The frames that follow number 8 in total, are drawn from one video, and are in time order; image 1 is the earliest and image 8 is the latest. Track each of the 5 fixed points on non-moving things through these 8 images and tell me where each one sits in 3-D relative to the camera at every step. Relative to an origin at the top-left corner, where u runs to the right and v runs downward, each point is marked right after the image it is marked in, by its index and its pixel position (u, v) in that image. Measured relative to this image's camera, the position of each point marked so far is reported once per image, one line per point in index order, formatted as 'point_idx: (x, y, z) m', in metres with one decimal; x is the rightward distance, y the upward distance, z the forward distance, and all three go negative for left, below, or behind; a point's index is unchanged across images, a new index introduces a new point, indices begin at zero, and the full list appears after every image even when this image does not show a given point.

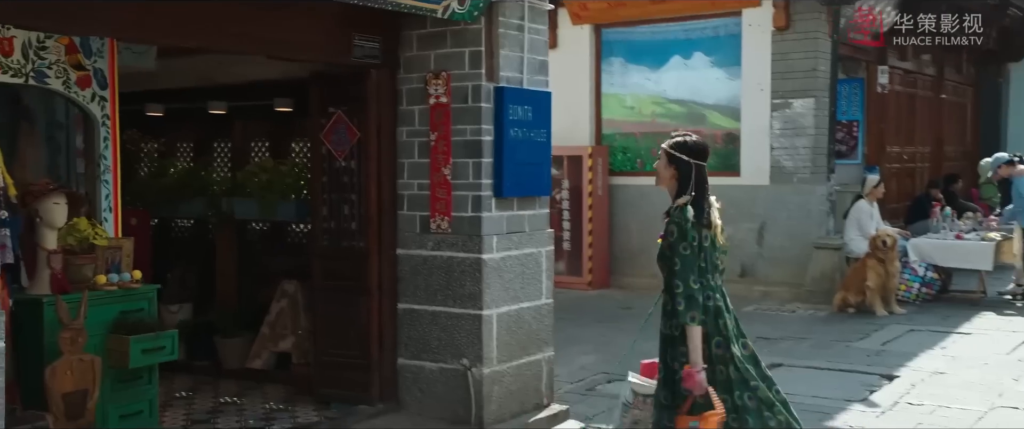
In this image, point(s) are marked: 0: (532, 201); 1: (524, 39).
0: (+0.1, +0.1, +5.2) m
1: (+0.1, +0.9, +5.1) m
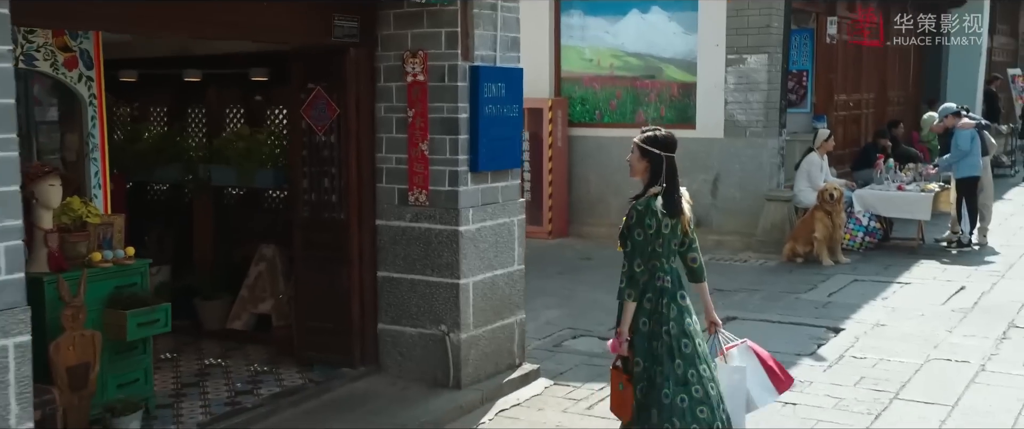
0: (0.0, +0.2, +5.4) m
1: (-0.1, +1.1, +5.3) m
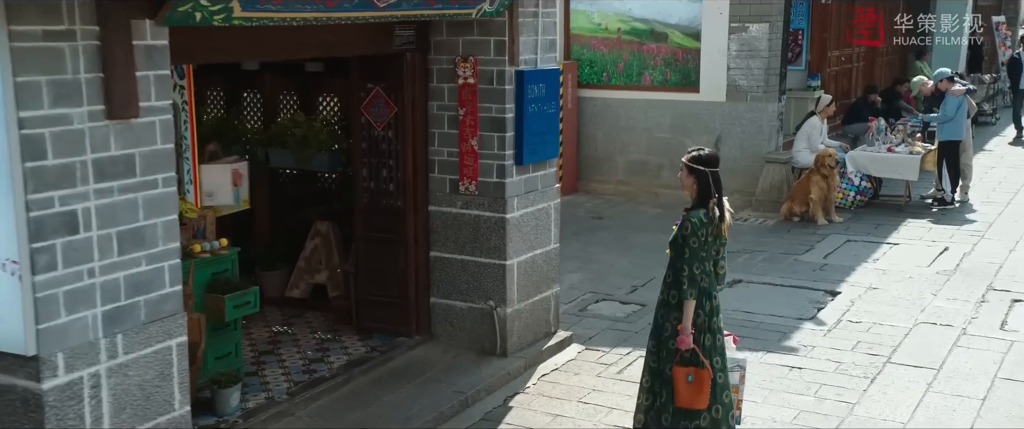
0: (+0.2, +0.3, +6.1) m
1: (+0.2, +1.1, +5.9) m
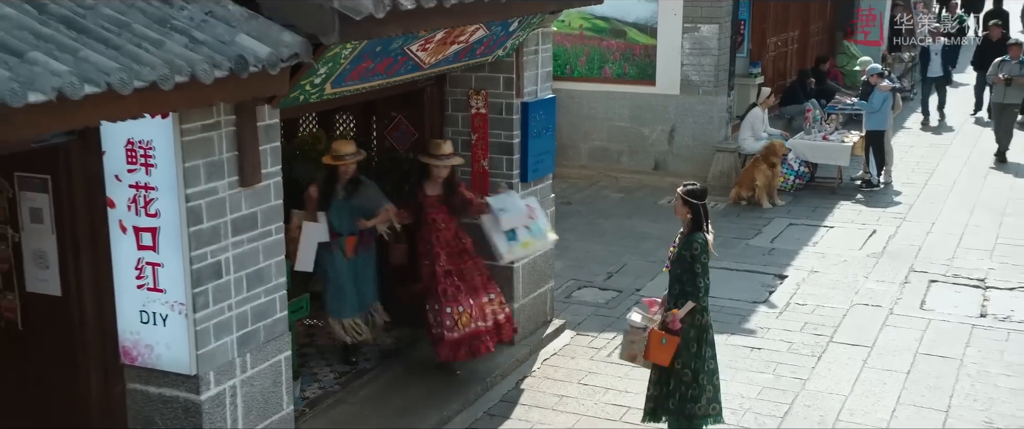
0: (+0.2, +0.3, +7.1) m
1: (+0.2, +1.1, +6.8) m
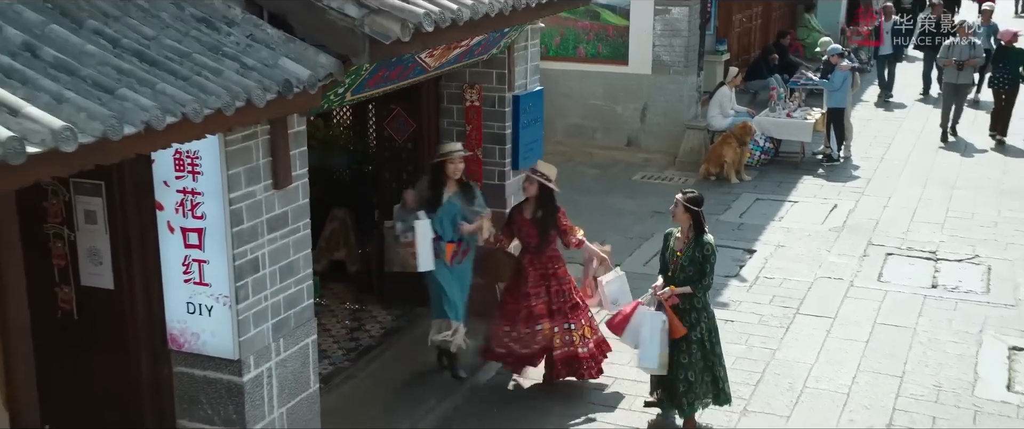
0: (+0.1, +0.4, +7.6) m
1: (+0.1, +1.2, +7.3) m
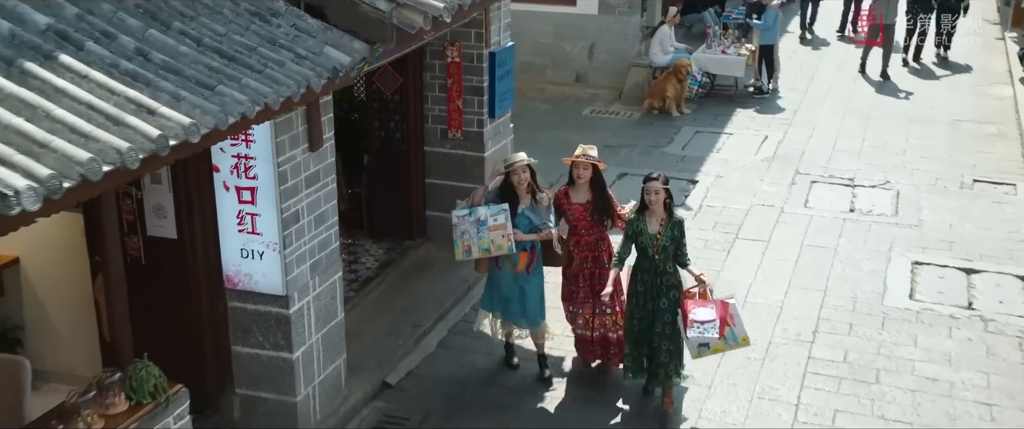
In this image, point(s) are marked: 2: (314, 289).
0: (-0.1, +0.9, +8.5) m
1: (-0.1, +1.7, +8.2) m
2: (-1.2, -0.4, +5.8) m
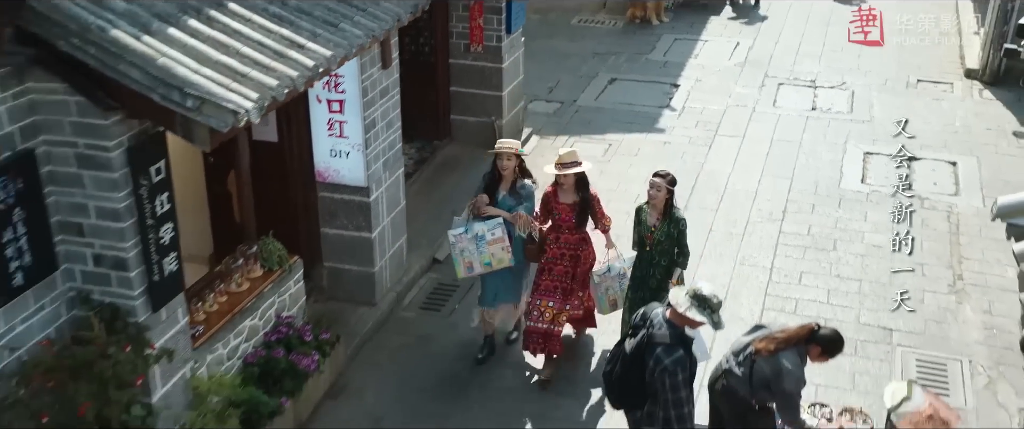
0: (0.0, +1.8, +9.7) m
1: (0.0, +2.6, +9.3) m
2: (-0.9, +0.2, +7.2) m
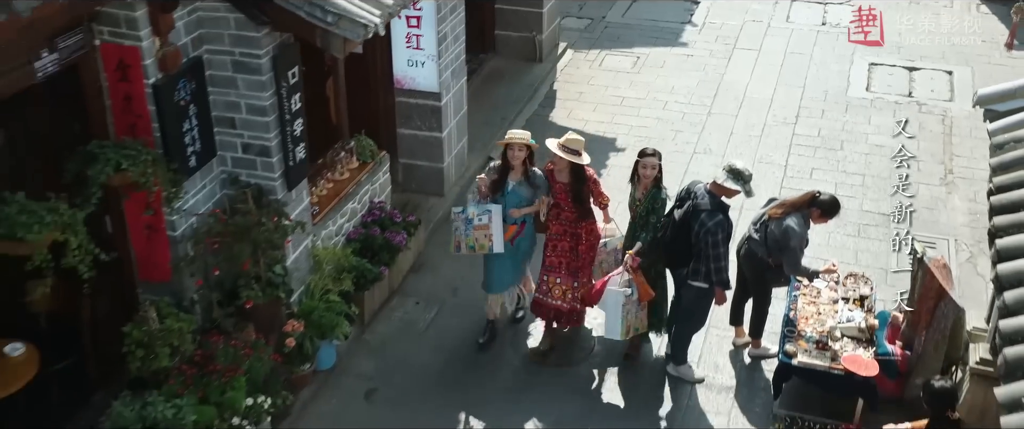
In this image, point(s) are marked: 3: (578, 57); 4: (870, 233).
0: (+0.5, +2.9, +10.7) m
1: (+0.4, +3.6, +10.2) m
2: (-0.5, +1.0, +8.2) m
3: (+0.8, +1.8, +11.2) m
4: (+2.9, -0.1, +7.9) m
